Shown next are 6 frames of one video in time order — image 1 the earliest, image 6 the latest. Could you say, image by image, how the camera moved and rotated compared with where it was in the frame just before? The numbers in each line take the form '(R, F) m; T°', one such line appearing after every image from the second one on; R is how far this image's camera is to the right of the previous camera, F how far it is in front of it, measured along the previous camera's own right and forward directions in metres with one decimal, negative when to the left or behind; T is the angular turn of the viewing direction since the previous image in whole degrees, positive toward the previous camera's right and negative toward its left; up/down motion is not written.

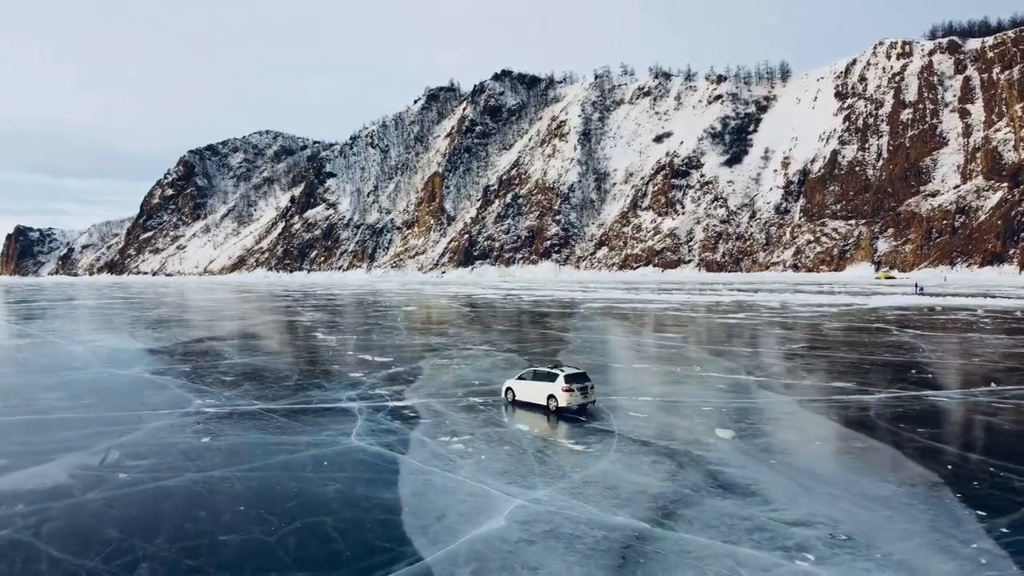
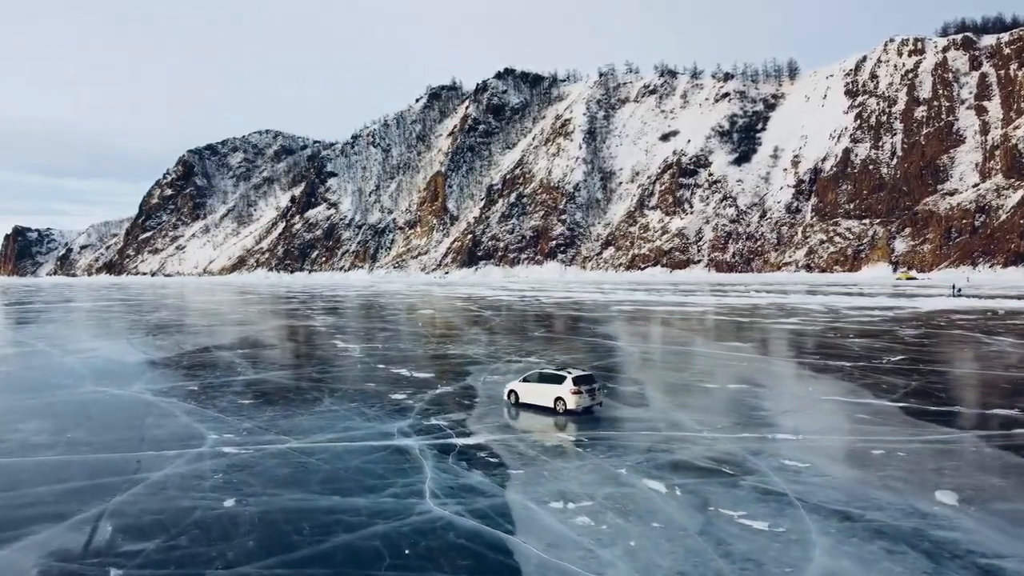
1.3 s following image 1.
(-1.2, +2.2) m; 0°
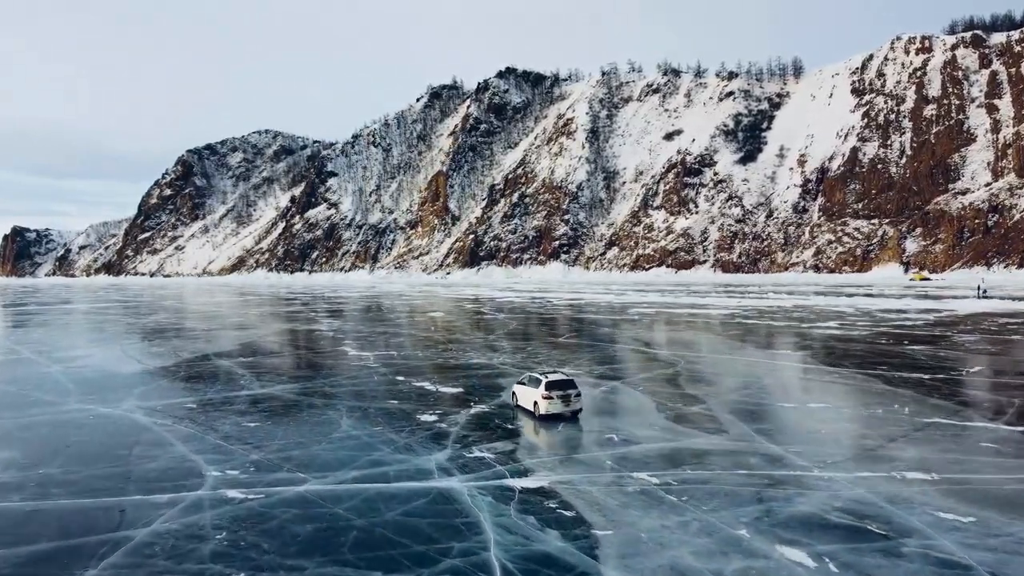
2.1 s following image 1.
(-0.7, +1.5) m; 0°
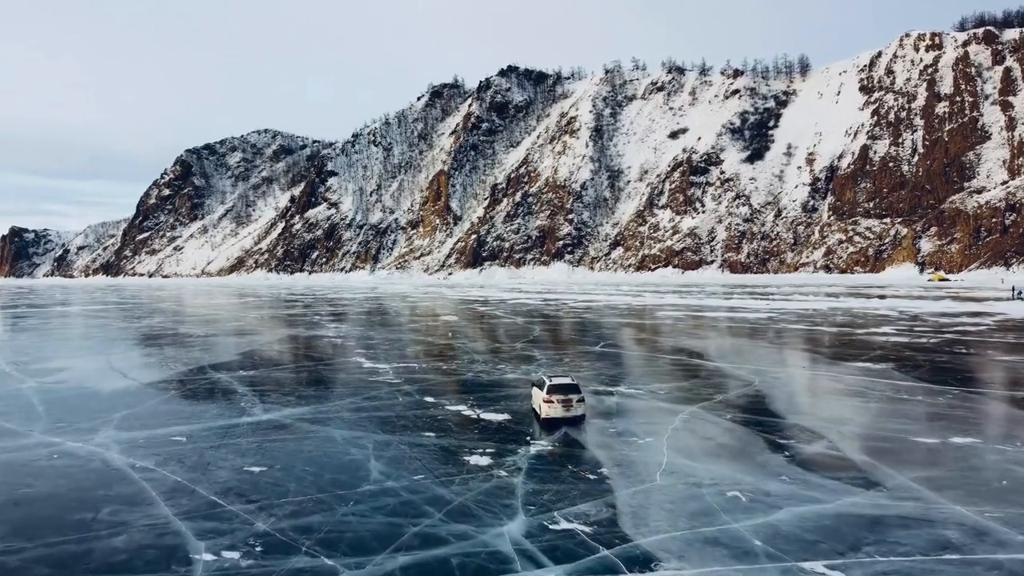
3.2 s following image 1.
(-0.8, +2.0) m; 0°
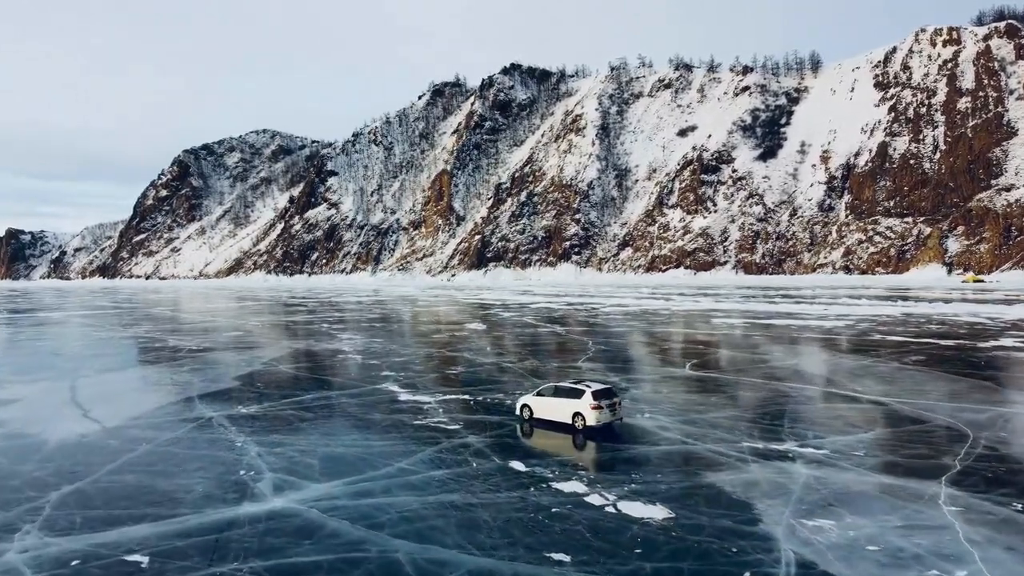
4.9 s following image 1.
(-1.4, +3.5) m; 0°
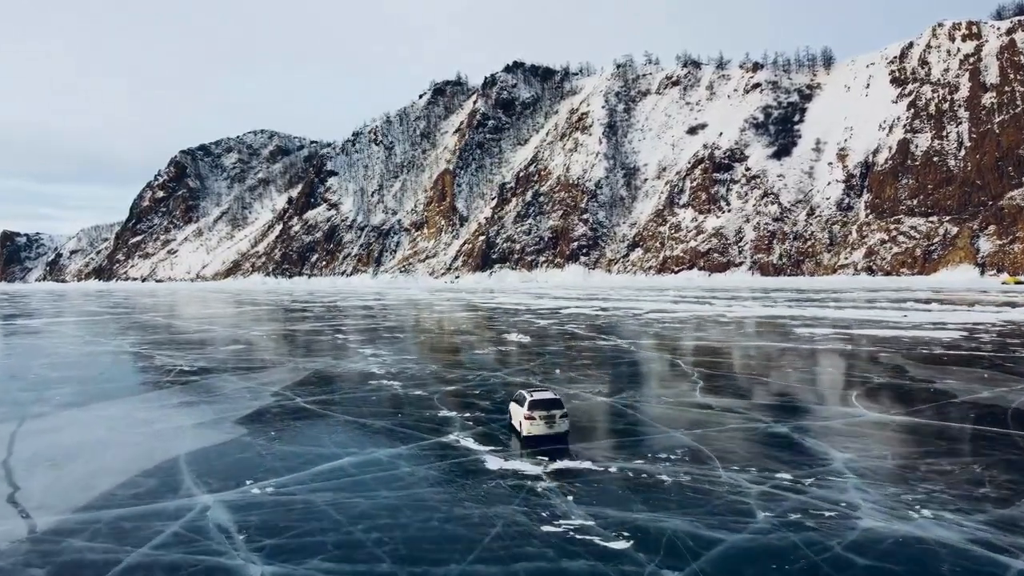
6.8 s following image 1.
(-1.6, +3.8) m; 0°
